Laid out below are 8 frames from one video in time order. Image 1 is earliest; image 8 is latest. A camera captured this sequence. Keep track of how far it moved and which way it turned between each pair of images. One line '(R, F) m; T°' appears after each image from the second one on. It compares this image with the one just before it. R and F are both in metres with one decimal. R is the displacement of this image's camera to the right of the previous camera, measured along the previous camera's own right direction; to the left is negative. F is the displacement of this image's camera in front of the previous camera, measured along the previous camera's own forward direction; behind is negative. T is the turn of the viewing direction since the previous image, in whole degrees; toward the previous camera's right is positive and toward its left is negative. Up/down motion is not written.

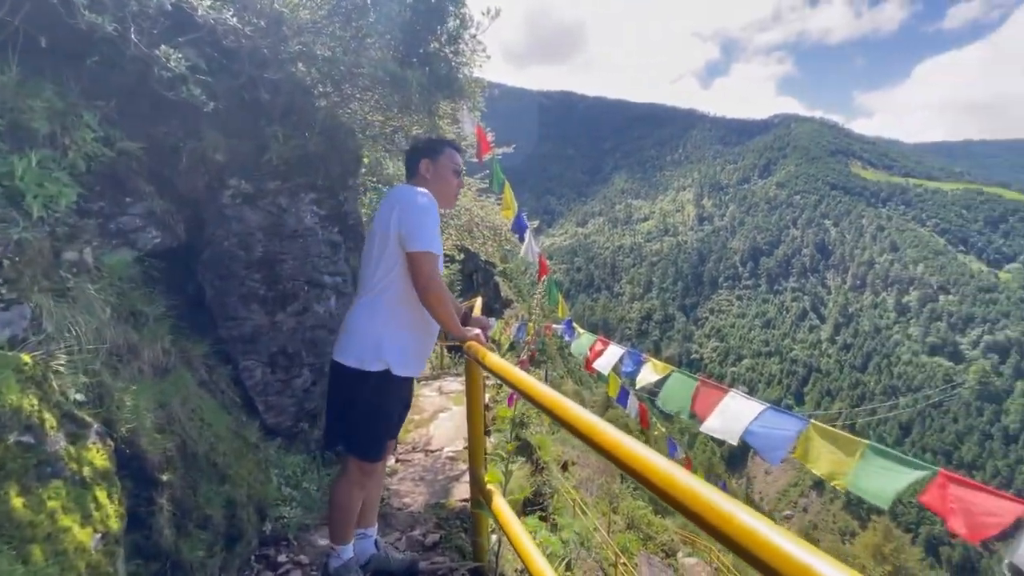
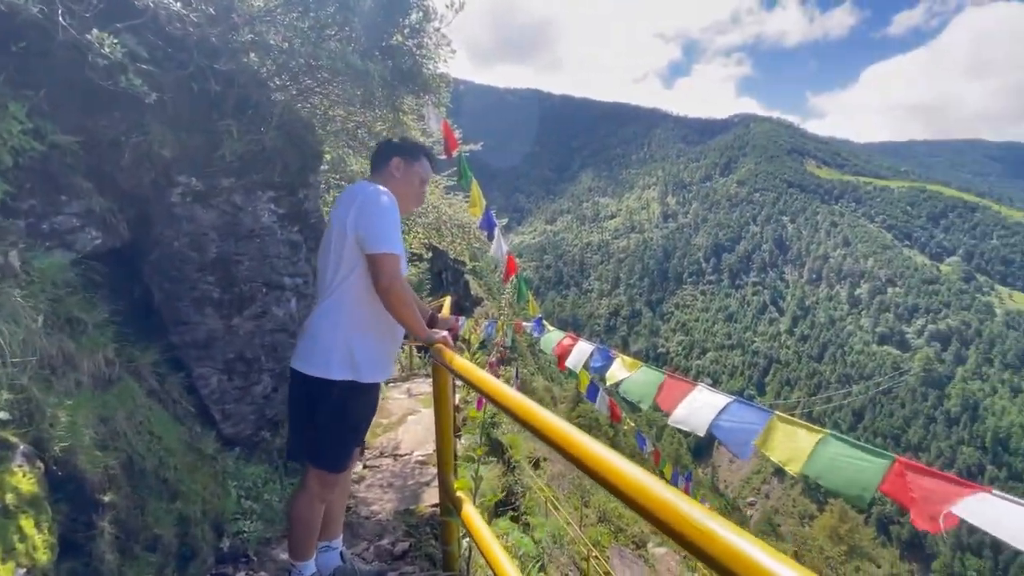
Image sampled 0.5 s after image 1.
(0.0, +0.1) m; +3°
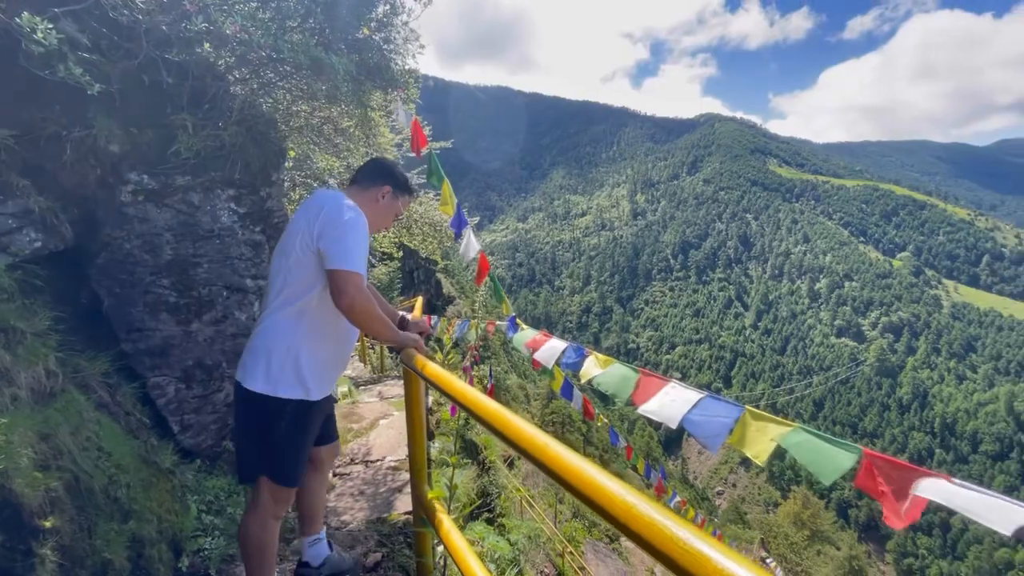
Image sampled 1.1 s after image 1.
(0.0, +0.1) m; +3°
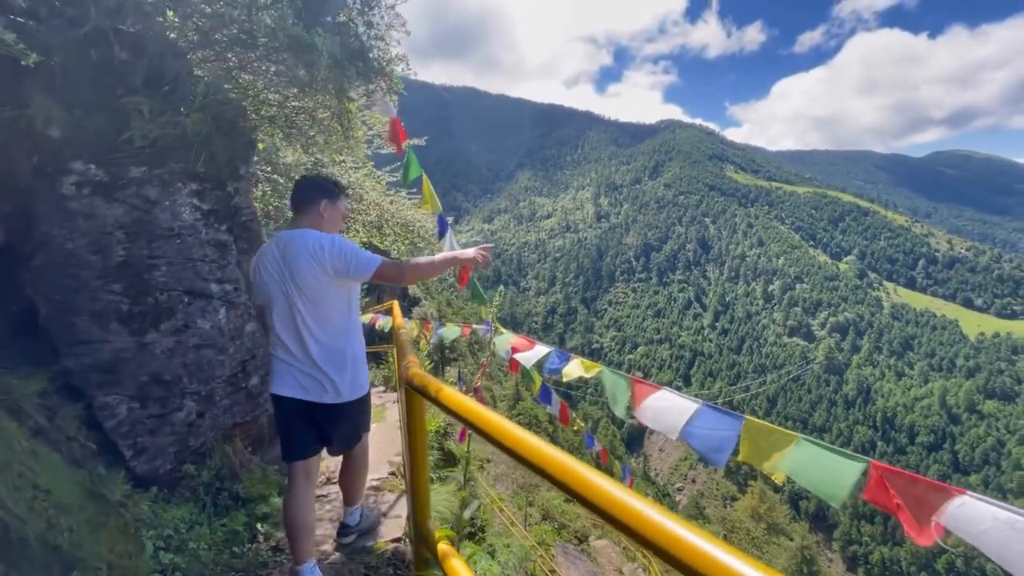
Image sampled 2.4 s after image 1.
(-0.2, +0.3) m; +3°
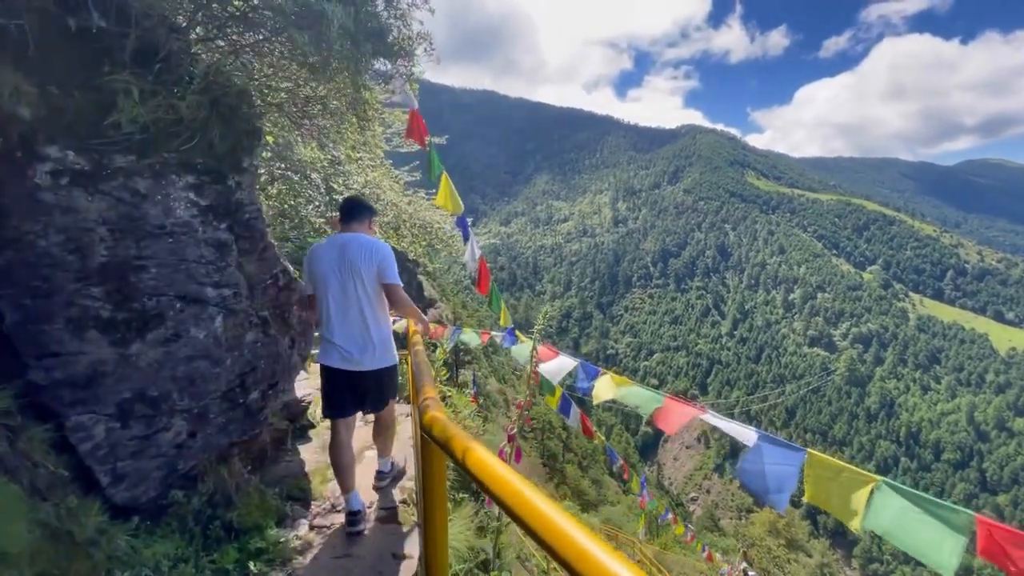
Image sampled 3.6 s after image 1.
(-0.1, +0.4) m; -2°
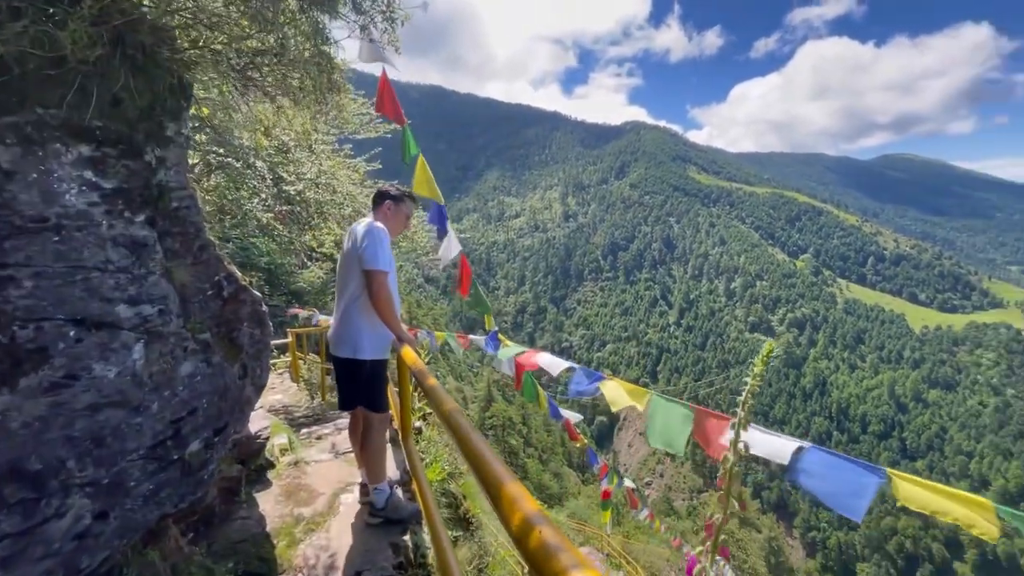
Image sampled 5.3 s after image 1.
(-0.4, +0.9) m; +5°
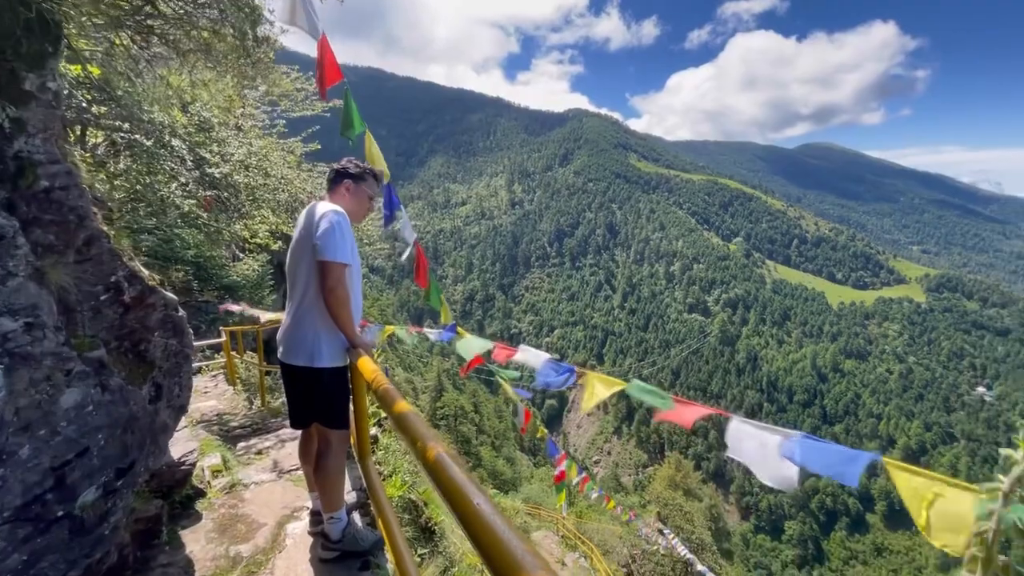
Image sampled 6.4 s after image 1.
(-0.1, +0.5) m; +5°
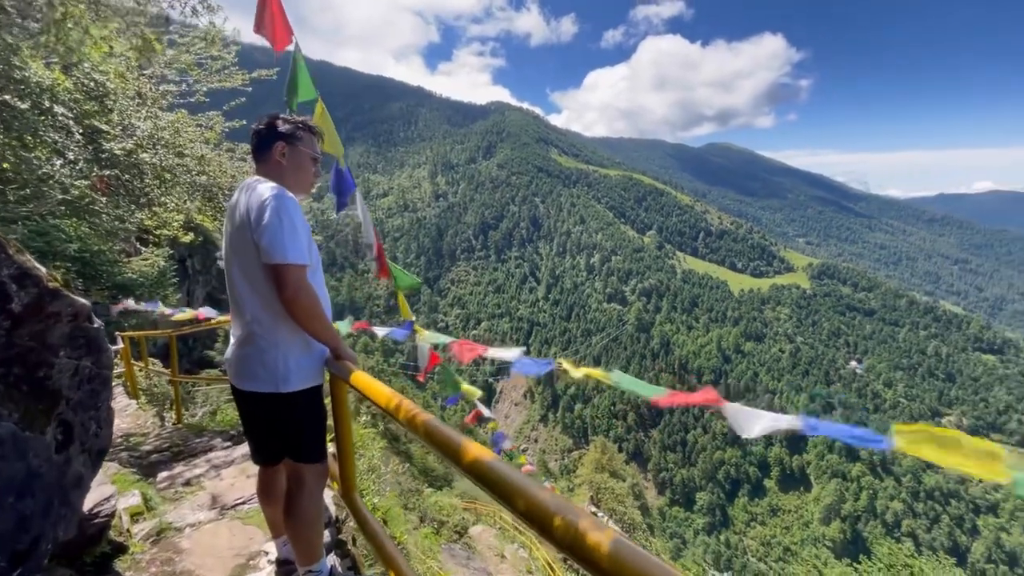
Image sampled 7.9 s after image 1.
(-0.4, +0.6) m; +7°
